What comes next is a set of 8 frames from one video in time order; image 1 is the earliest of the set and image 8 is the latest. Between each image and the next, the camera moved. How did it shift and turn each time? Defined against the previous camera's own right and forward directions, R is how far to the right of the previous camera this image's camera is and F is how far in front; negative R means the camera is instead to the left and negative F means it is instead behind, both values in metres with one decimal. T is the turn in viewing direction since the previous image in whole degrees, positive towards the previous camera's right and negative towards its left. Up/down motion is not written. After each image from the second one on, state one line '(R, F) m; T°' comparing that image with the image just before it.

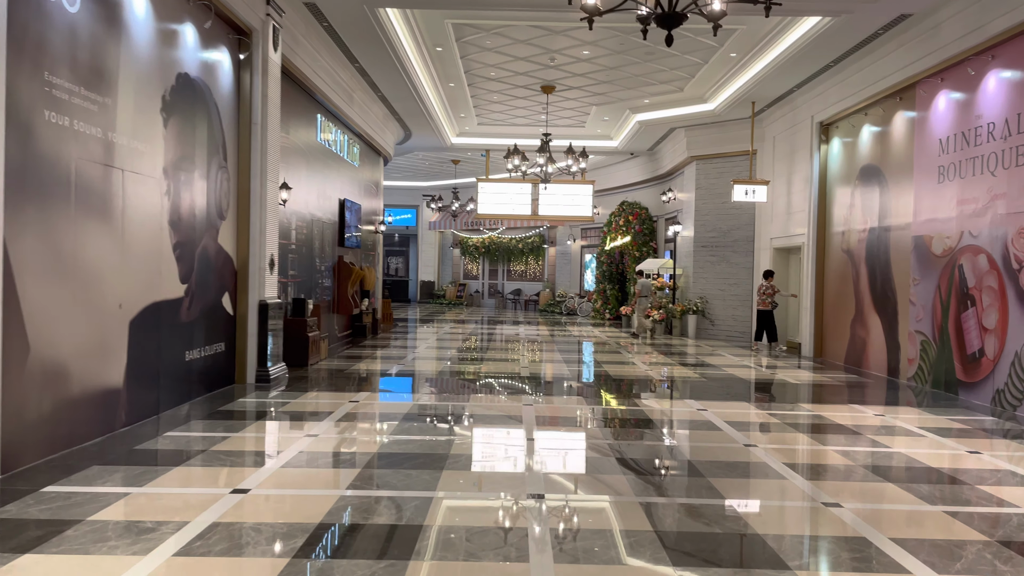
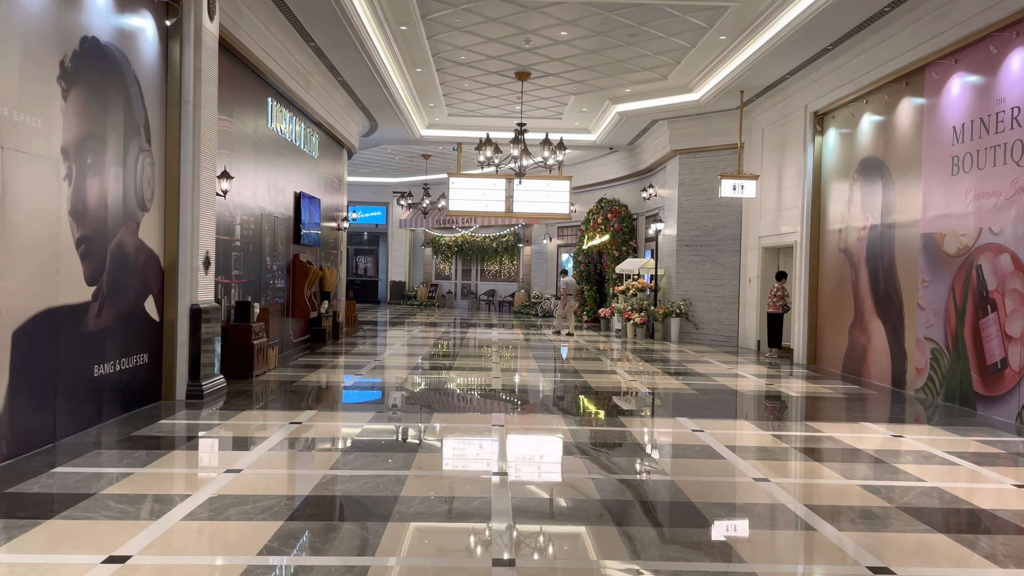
(+0.1, +0.8) m; +2°
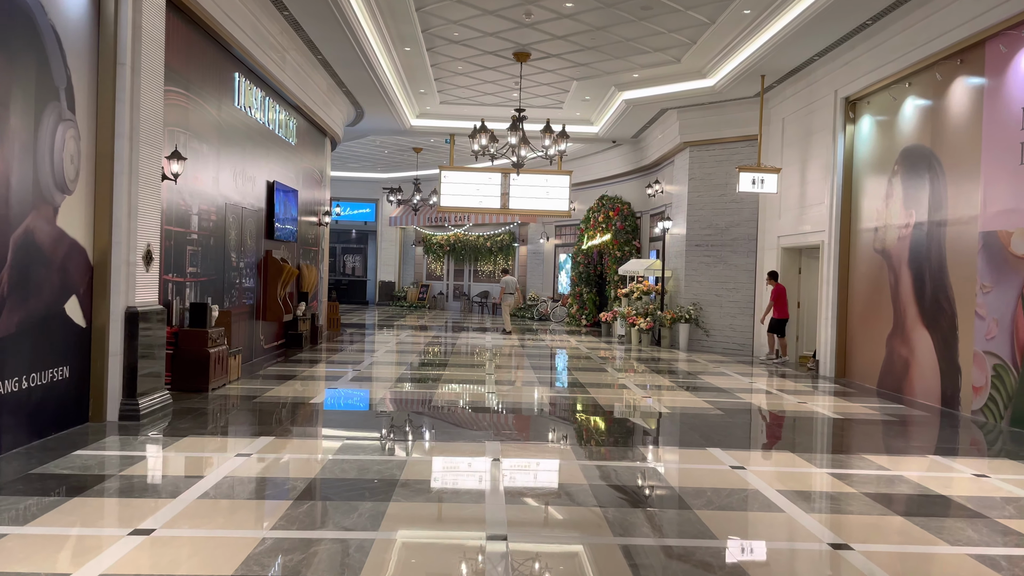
(0.0, +0.9) m; +1°
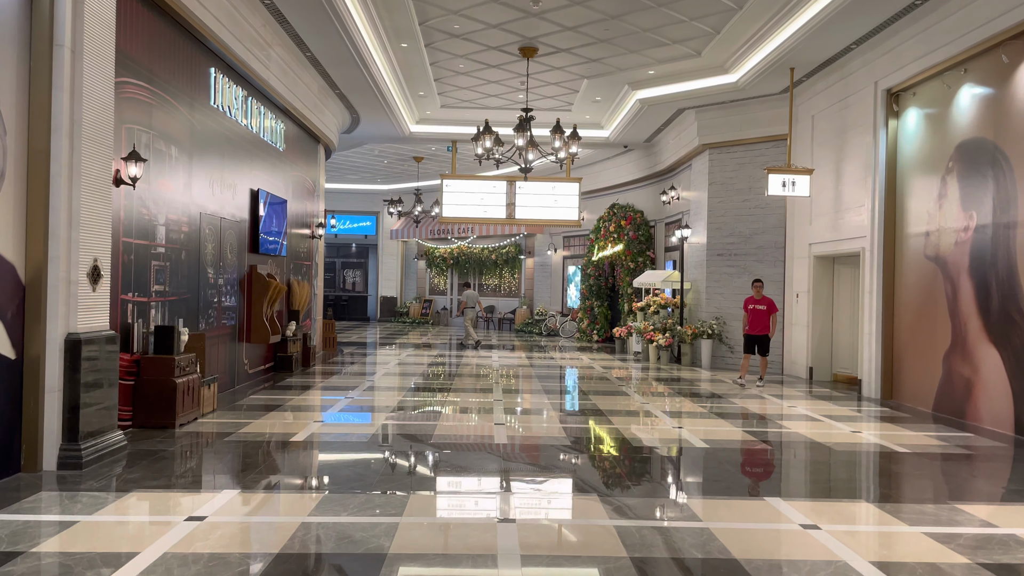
(0.0, +0.8) m; 0°
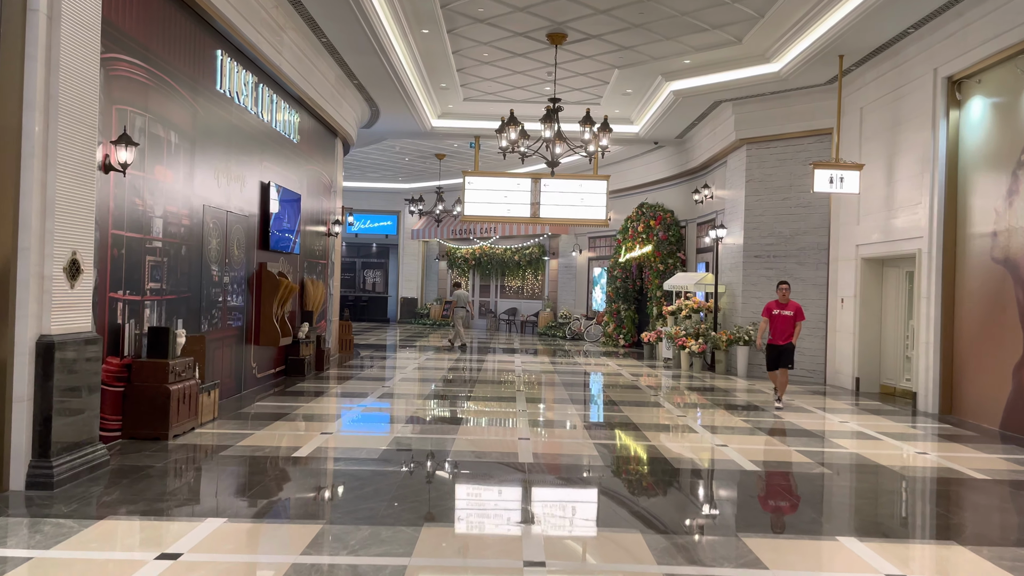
(0.0, +0.5) m; -2°
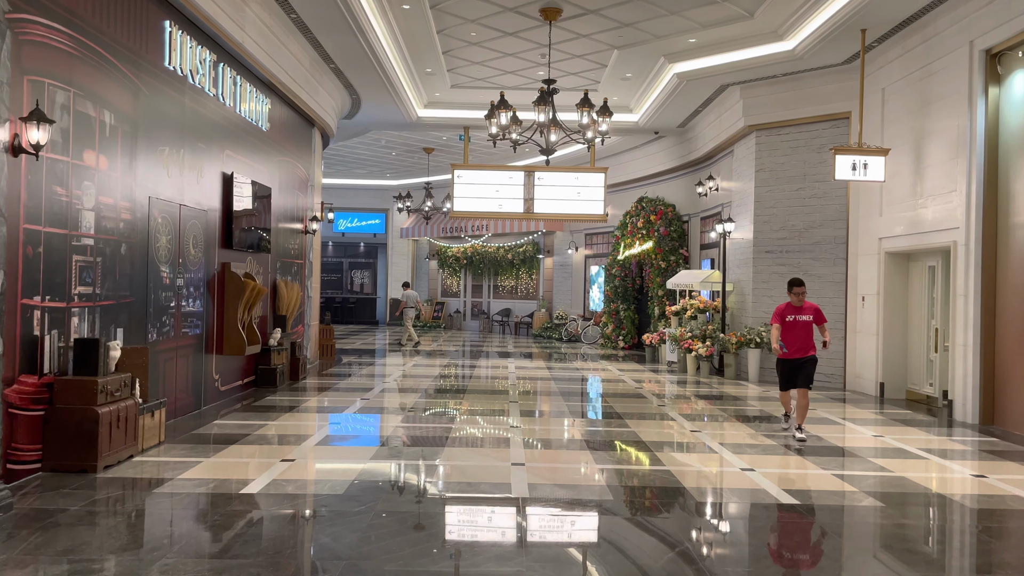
(0.0, +0.7) m; 0°
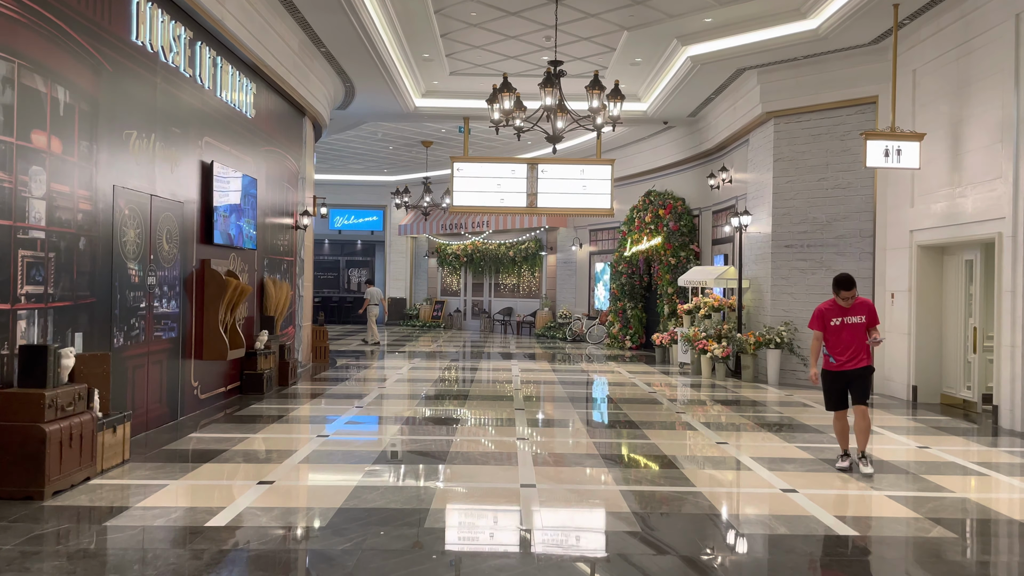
(0.0, +0.5) m; 0°
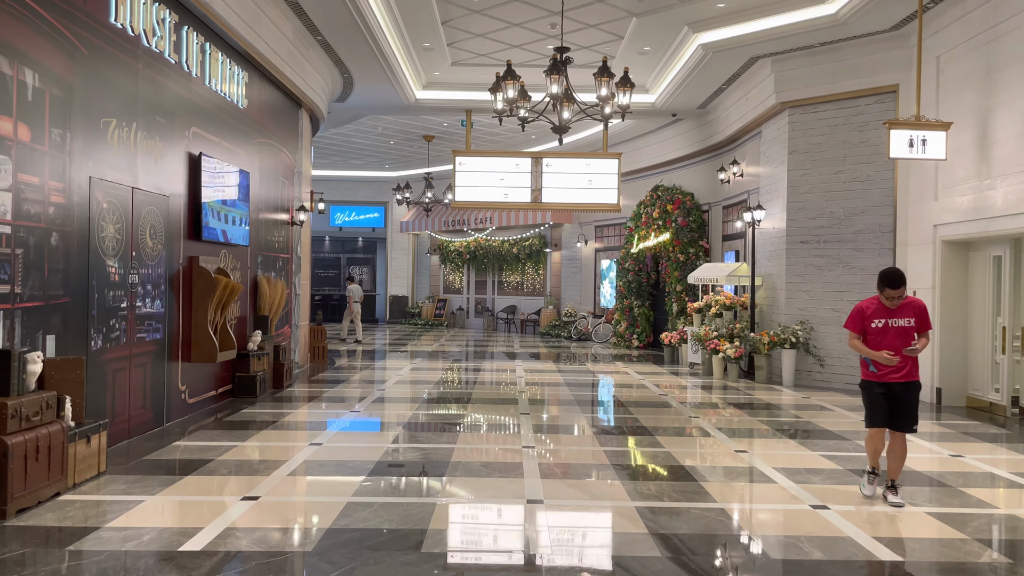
(0.0, +0.3) m; 0°
